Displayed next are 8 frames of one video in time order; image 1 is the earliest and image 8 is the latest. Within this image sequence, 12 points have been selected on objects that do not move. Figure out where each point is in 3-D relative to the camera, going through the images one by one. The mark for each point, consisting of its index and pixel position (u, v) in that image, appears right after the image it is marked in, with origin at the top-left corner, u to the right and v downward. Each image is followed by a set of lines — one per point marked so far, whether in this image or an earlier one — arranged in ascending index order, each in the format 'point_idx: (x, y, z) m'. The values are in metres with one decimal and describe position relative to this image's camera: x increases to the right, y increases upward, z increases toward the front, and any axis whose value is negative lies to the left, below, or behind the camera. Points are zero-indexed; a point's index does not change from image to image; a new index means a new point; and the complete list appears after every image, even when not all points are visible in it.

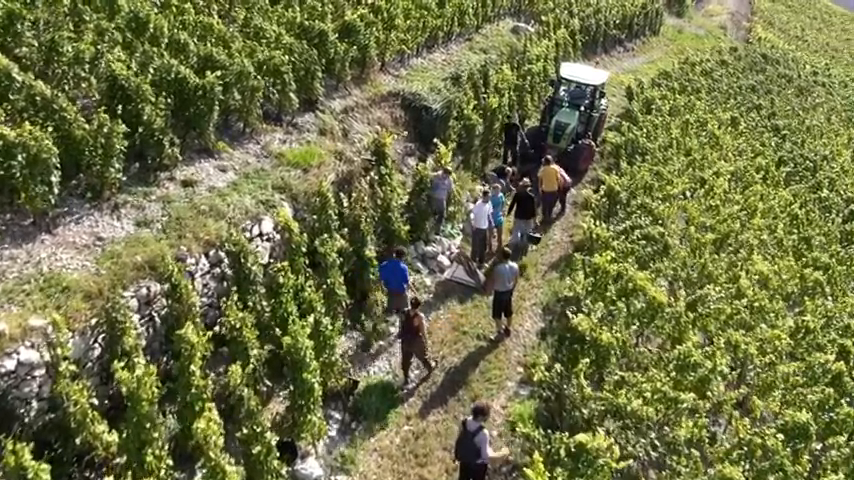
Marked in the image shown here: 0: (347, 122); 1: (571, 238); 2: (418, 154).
0: (-2.2, +3.2, +17.9) m
1: (+4.1, 0.0, +18.4) m
2: (-0.2, +2.5, +18.9) m
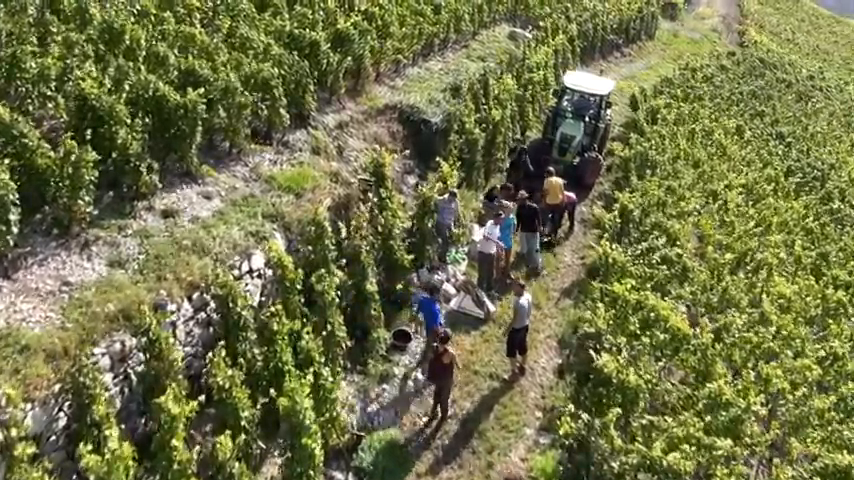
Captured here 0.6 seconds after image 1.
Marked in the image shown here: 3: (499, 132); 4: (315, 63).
0: (-2.2, +2.6, +16.6) m
1: (+4.1, -0.5, +17.3) m
2: (-0.2, +1.9, +17.6) m
3: (+2.2, +3.2, +19.4) m
4: (-3.0, +4.7, +17.1) m
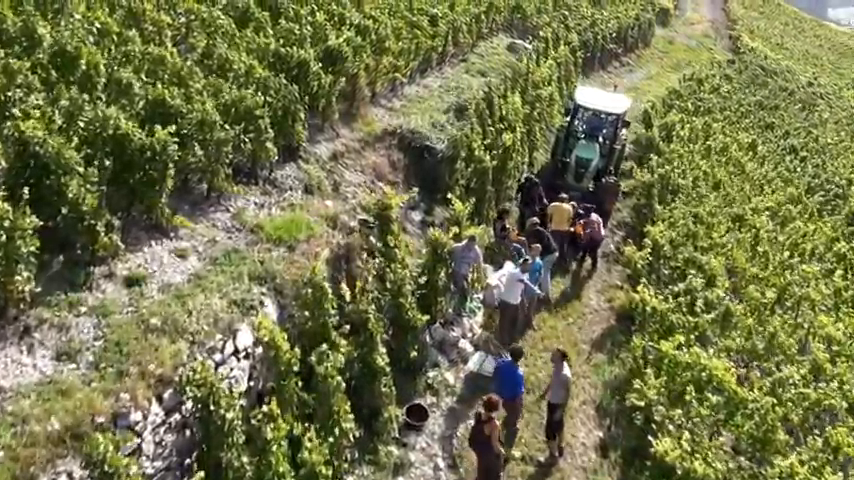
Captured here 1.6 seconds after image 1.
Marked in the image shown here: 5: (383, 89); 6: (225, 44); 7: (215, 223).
0: (-2.0, +1.5, +14.6) m
1: (+4.3, -1.5, +15.4) m
2: (-0.1, +0.8, +15.6) m
3: (+2.2, +2.2, +17.5) m
4: (-2.8, +3.6, +15.0) m
5: (-1.2, +4.2, +18.2) m
6: (-4.6, +4.5, +14.8) m
7: (-3.7, +0.3, +11.4) m
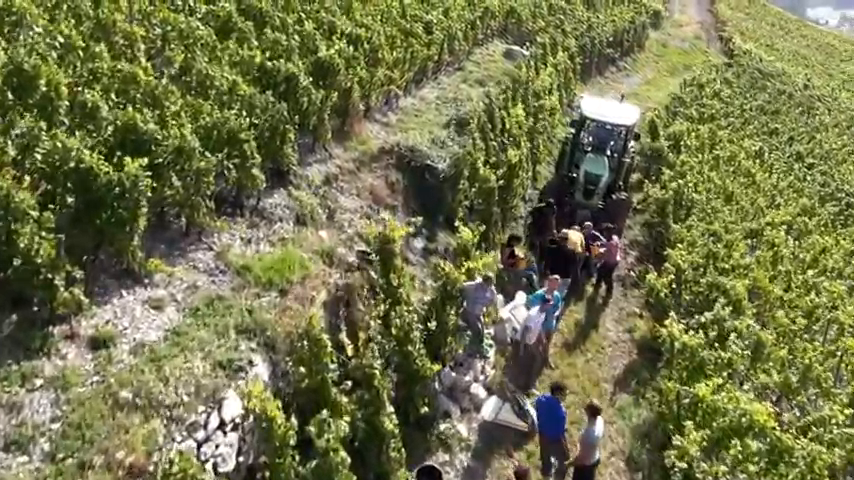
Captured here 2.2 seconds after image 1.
0: (-2.0, +0.8, +13.2) m
1: (+4.4, -2.1, +14.2) m
2: (0.0, +0.2, +14.3) m
3: (+2.2, +1.6, +16.2) m
4: (-2.8, +2.9, +13.7) m
5: (-1.3, +3.6, +16.9) m
6: (-4.6, +3.8, +13.4) m
7: (-3.6, -0.4, +10.0) m
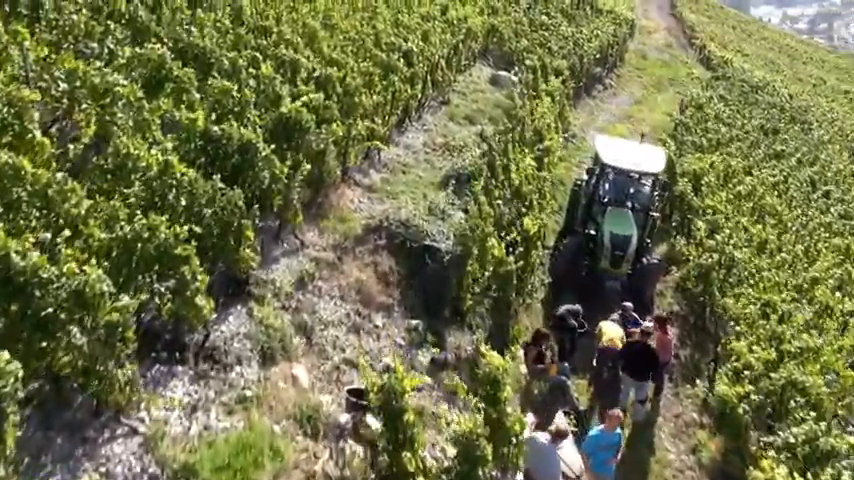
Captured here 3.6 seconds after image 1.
0: (-1.8, -1.1, +9.9) m
1: (+4.6, -3.7, +11.1) m
2: (+0.1, -1.6, +11.0) m
3: (+2.1, -0.2, +13.1) m
4: (-2.8, +0.9, +10.3) m
5: (-1.5, +1.7, +13.6) m
6: (-4.6, +1.8, +9.9) m
7: (-3.2, -2.3, +6.6) m
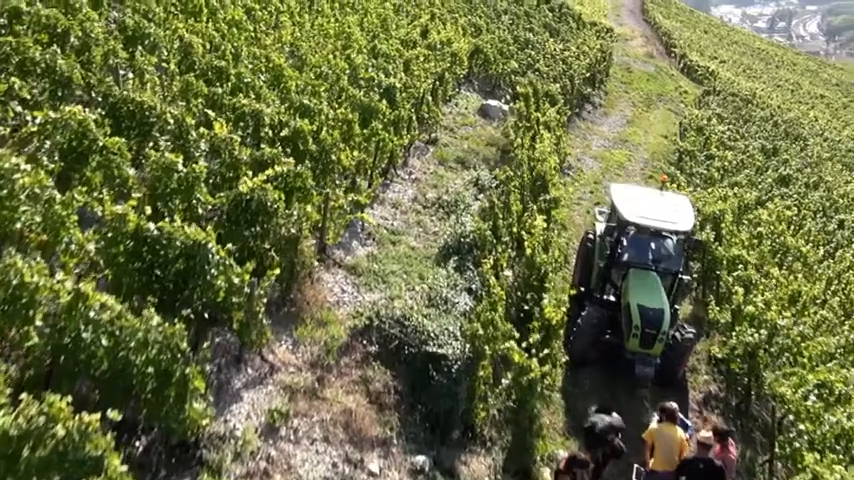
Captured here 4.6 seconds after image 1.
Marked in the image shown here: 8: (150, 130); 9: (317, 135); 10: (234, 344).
0: (-1.7, -2.6, +7.4) m
1: (+4.8, -5.1, +9.0) m
2: (+0.2, -3.2, +8.6) m
3: (+2.1, -1.6, +10.8) m
4: (-2.7, -0.6, +7.8) m
5: (-1.6, +0.1, +11.1) m
6: (-4.5, +0.1, +7.3) m
7: (-2.9, -3.9, +4.0) m
8: (-4.3, +1.7, +10.1) m
9: (-2.0, +1.9, +11.5) m
10: (-2.4, -1.4, +8.3) m
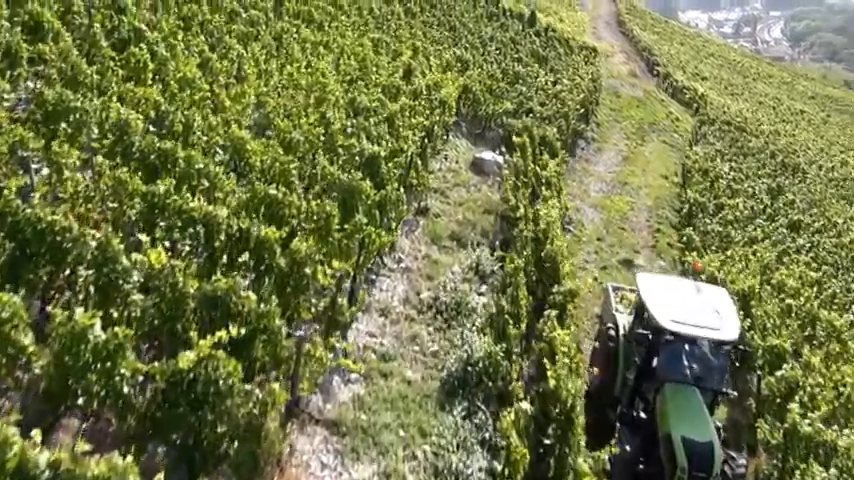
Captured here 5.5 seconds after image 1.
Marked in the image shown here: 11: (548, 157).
0: (-1.5, -4.6, +5.0) m
1: (+4.9, -7.0, +6.8) m
2: (+0.3, -5.1, +6.3) m
3: (+2.2, -3.6, +8.6) m
4: (-2.5, -2.6, +5.3) m
5: (-1.5, -1.9, +8.7) m
6: (-4.3, -1.8, +4.8) m
7: (-2.5, -5.8, +1.6) m
8: (-4.3, -0.3, +7.6) m
9: (-2.0, -0.1, +9.0) m
10: (-2.3, -3.3, +5.9) m
11: (+3.6, +2.4, +19.0) m
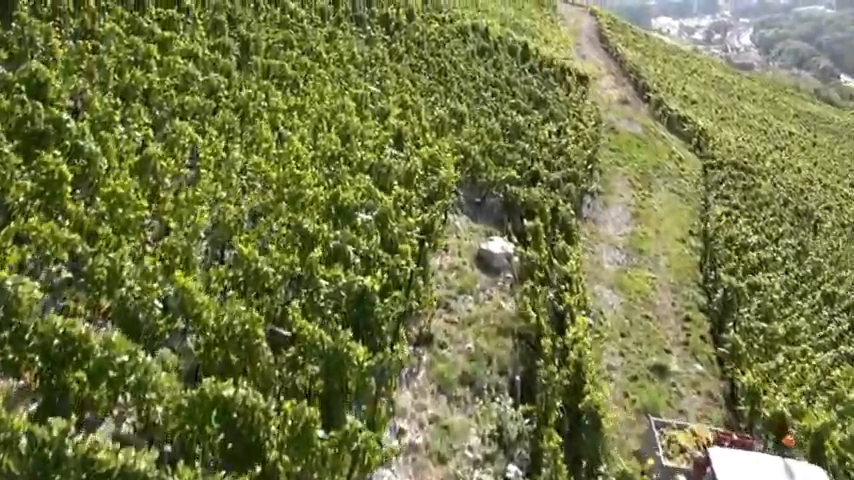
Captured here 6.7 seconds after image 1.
0: (-1.0, -7.0, +1.9) m
1: (+5.4, -9.4, +4.0) m
2: (+0.8, -7.5, +3.3) m
3: (+2.5, -6.0, +5.7) m
4: (-2.1, -5.1, +2.3) m
5: (-1.2, -4.3, +5.7) m
6: (-3.9, -4.3, +1.7) m
7: (-1.9, -8.3, -1.5) m
8: (-4.0, -2.8, +4.5) m
9: (-1.7, -2.5, +6.0) m
10: (-1.8, -5.8, +2.8) m
11: (+3.5, -0.1, +16.2) m
